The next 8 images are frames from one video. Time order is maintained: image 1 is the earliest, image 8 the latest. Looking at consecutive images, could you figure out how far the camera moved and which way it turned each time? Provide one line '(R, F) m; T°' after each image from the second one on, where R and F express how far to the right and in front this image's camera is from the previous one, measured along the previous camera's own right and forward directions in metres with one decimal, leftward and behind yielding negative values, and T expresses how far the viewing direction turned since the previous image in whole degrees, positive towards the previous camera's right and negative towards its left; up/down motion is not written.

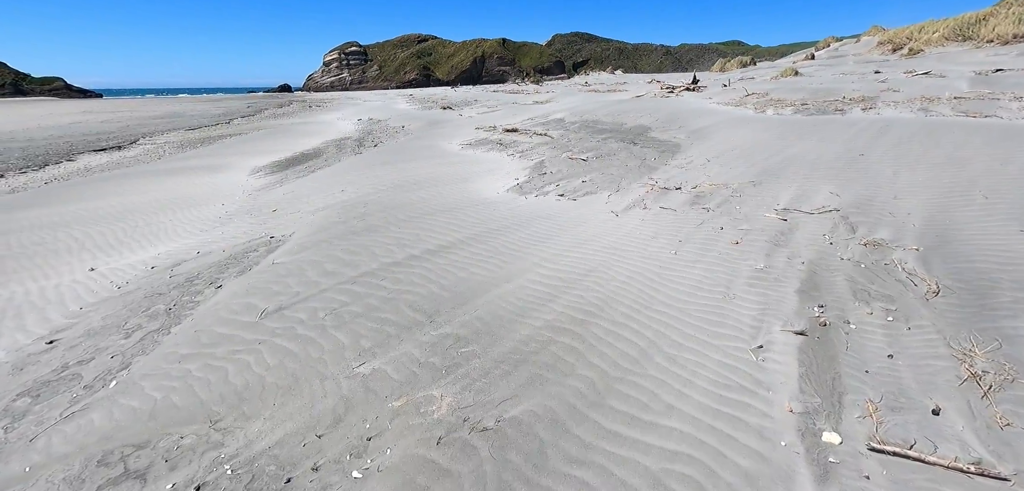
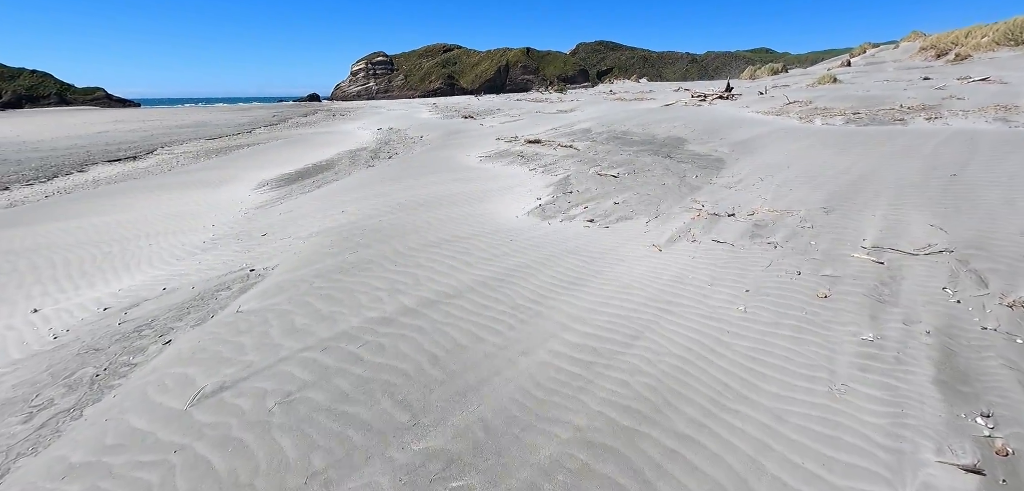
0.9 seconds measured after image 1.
(0.0, +1.2) m; -3°
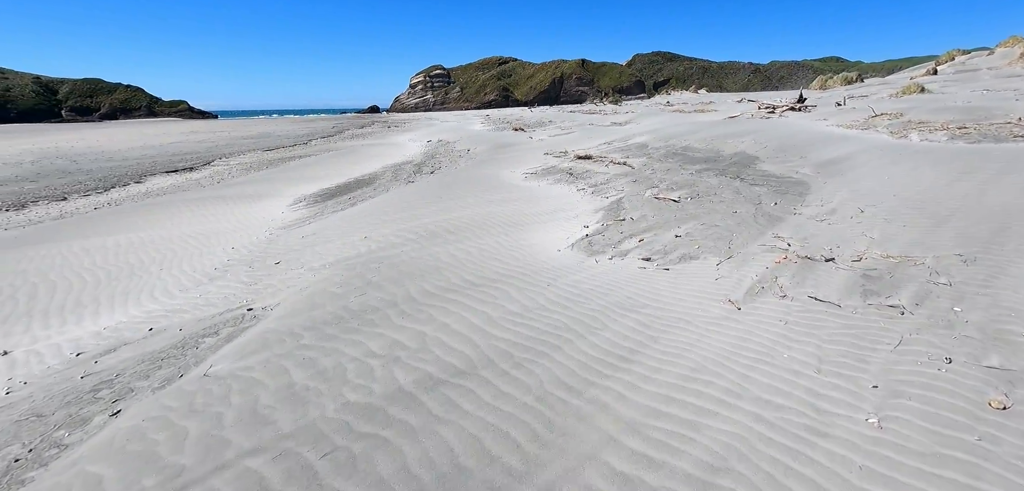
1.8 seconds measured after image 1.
(+0.1, +1.1) m; -6°
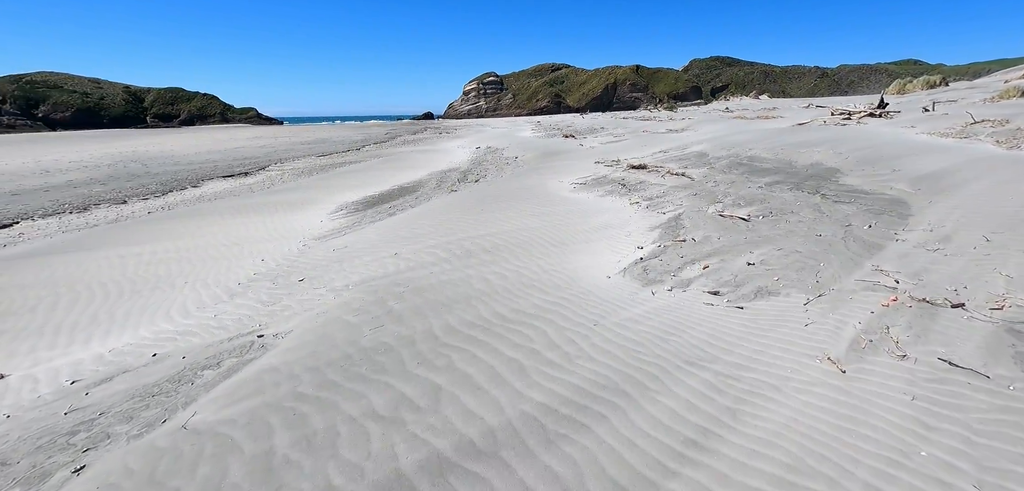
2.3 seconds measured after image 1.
(+0.1, +0.8) m; -6°
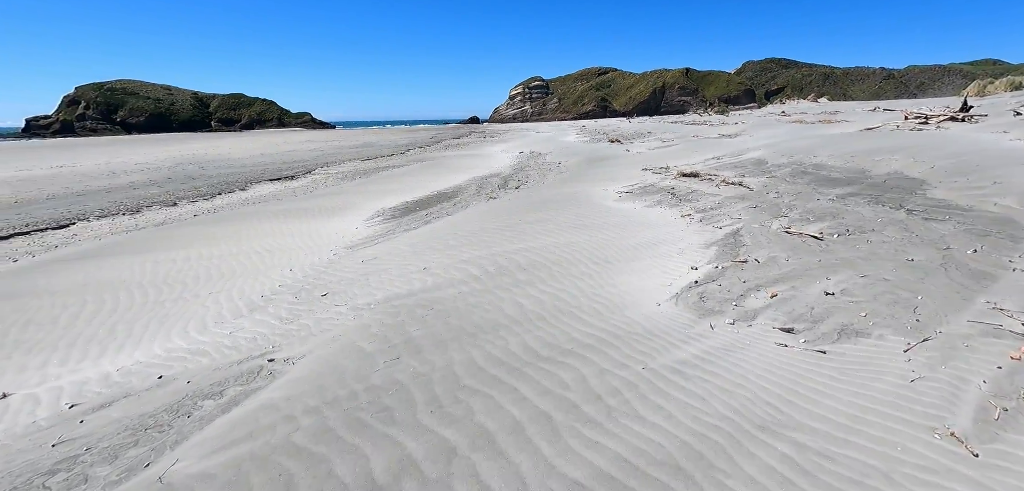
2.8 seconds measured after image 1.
(0.0, +0.6) m; -5°
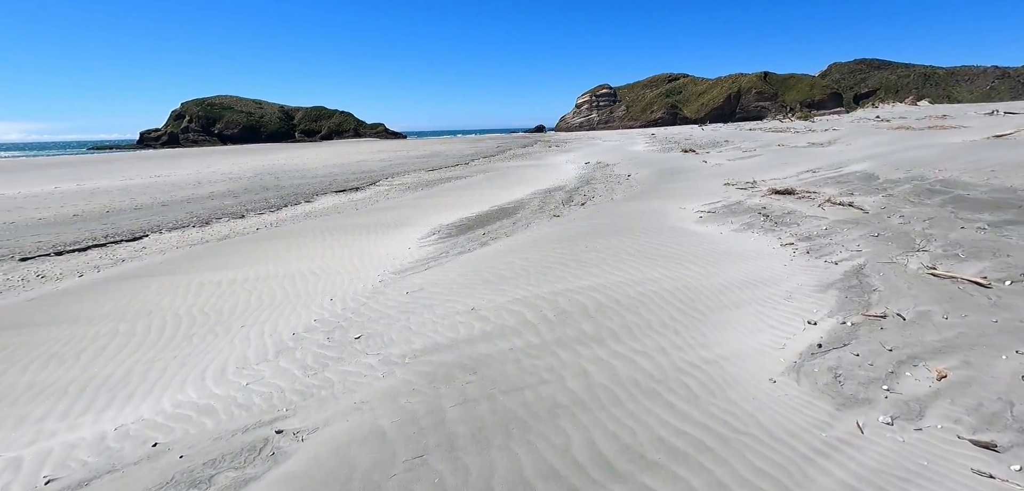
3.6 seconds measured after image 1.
(0.0, +1.0) m; -8°
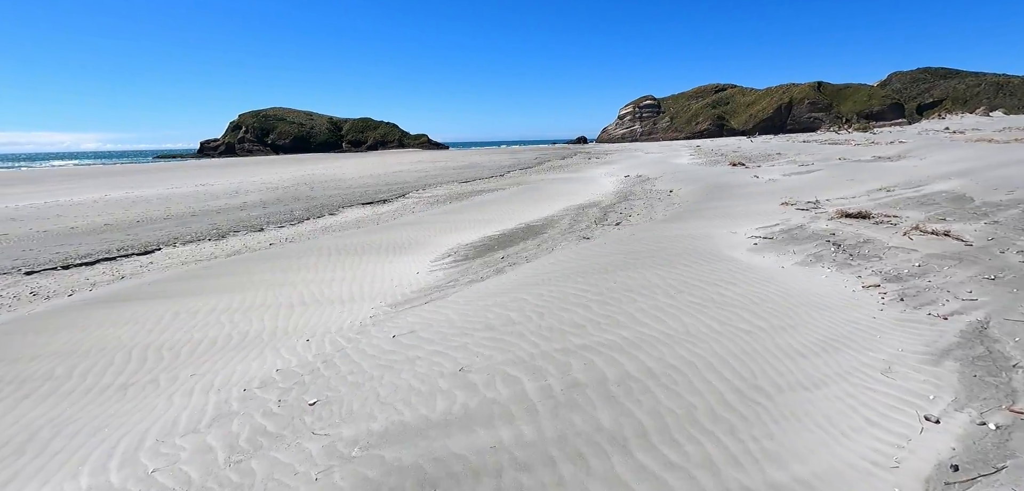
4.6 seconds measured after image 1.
(+0.4, +1.2) m; -5°
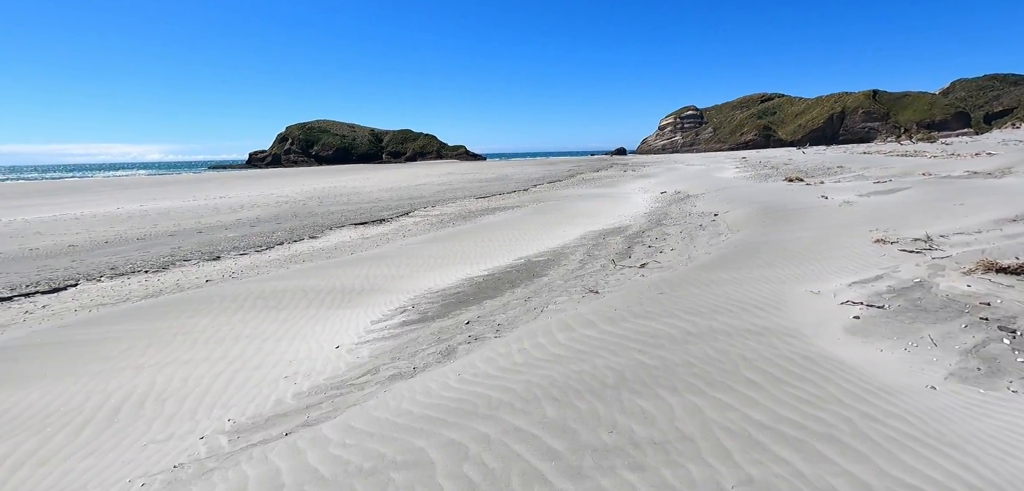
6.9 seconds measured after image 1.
(+1.0, +3.0) m; -5°
